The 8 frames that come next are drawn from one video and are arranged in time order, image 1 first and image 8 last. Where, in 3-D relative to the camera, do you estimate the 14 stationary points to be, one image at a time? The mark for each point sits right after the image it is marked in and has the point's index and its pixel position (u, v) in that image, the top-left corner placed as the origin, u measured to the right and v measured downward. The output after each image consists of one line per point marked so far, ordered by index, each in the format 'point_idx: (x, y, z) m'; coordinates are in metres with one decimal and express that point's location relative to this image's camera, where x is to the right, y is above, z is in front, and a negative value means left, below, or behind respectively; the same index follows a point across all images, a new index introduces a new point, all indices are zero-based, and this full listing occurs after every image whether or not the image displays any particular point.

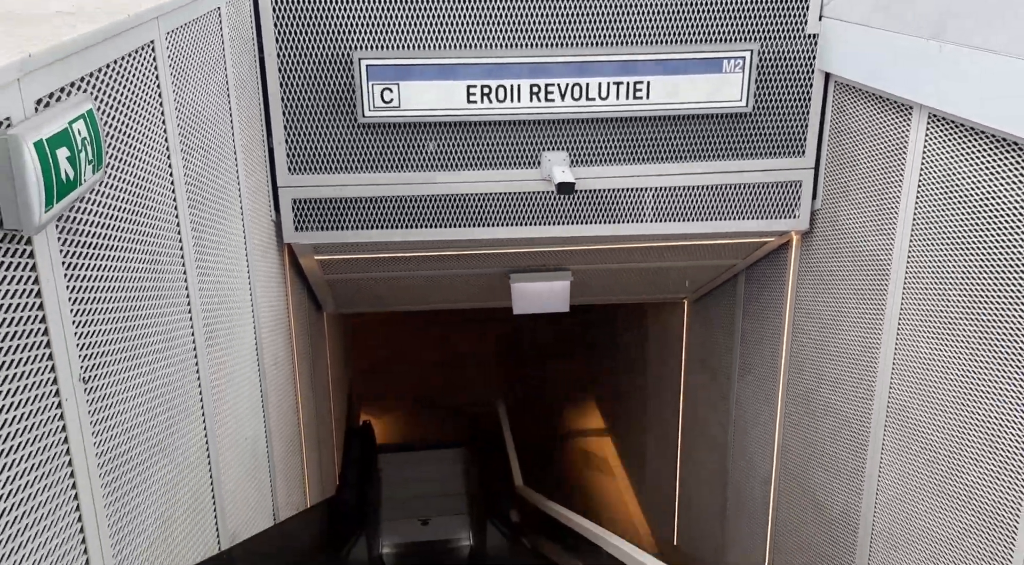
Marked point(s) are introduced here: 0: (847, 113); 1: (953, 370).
0: (+1.3, +0.7, +3.7) m
1: (+1.5, -0.3, +3.1) m
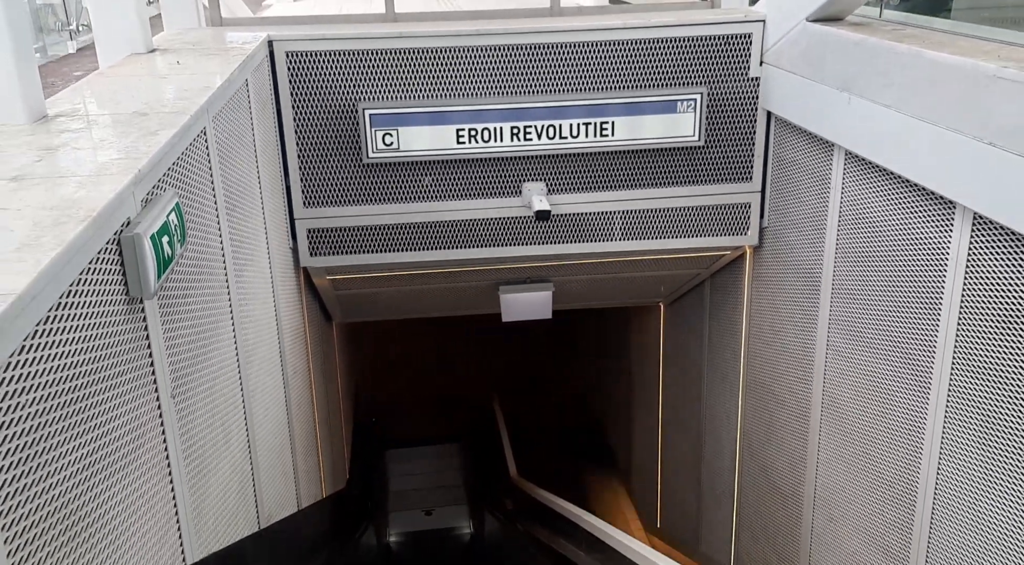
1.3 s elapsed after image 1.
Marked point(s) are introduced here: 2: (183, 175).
0: (+1.3, +0.6, +4.3) m
1: (+1.4, -0.3, +3.7) m
2: (-0.8, +0.3, +2.3) m
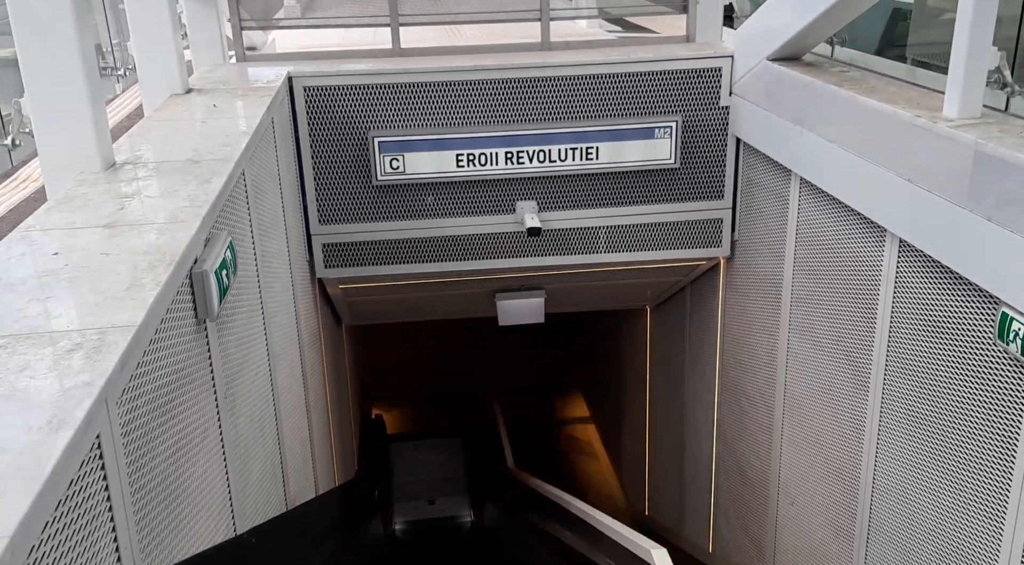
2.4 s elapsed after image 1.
0: (+1.2, +0.6, +4.8) m
1: (+1.4, -0.4, +4.1) m
2: (-0.9, +0.2, +2.8) m
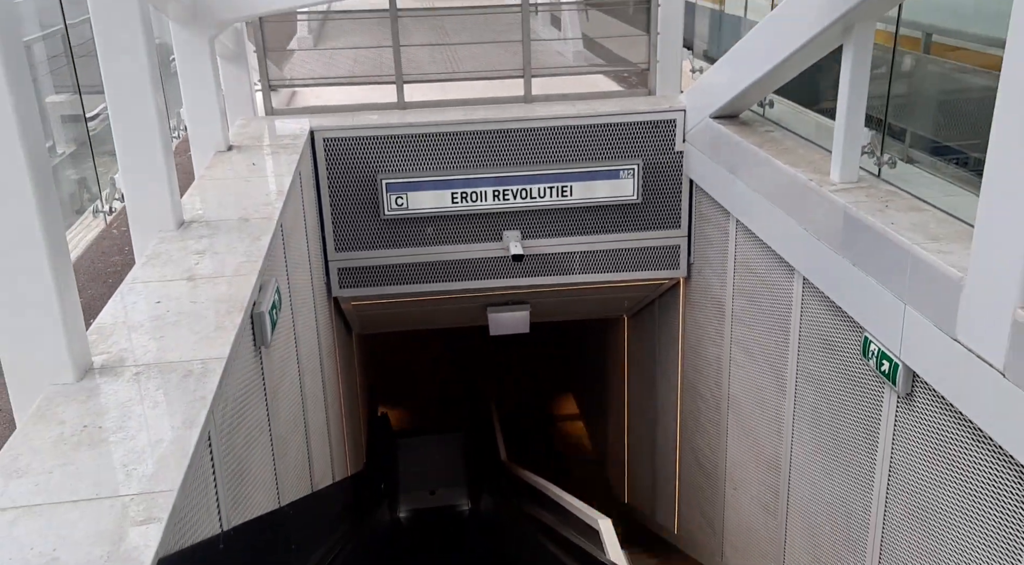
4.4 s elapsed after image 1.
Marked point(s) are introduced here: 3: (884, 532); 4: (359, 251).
0: (+1.1, +0.5, +5.6) m
1: (+1.3, -0.5, +5.0) m
2: (-0.9, +0.1, +3.7) m
3: (+1.5, -1.0, +3.7) m
4: (-0.9, +0.2, +5.7) m
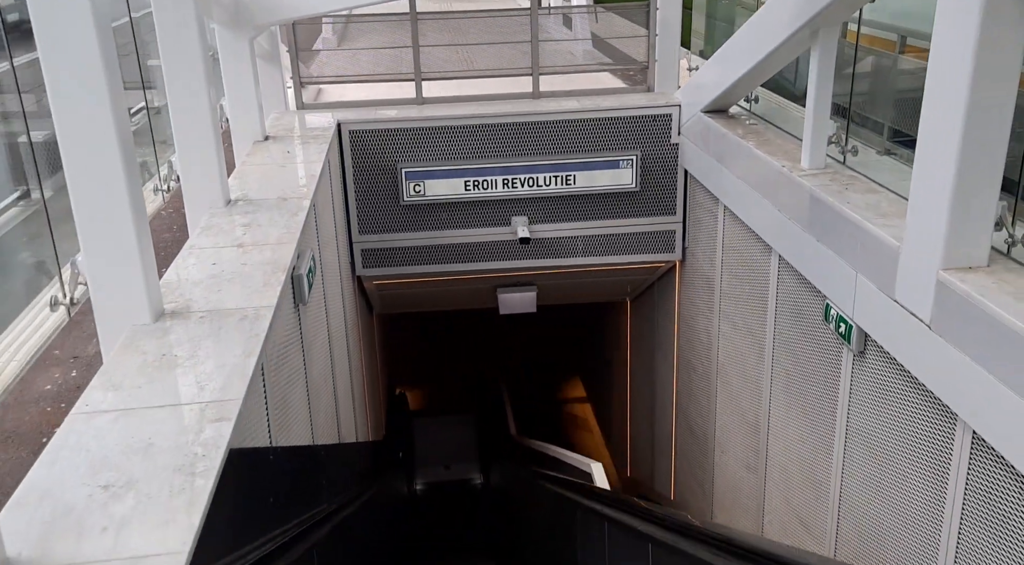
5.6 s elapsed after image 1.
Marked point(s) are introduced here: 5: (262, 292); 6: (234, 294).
0: (+1.2, +0.6, +6.1) m
1: (+1.3, -0.4, +5.5) m
2: (-0.9, +0.2, +4.2) m
3: (+1.5, -0.9, +4.2) m
4: (-0.9, +0.3, +6.3) m
5: (-0.9, 0.0, +3.3) m
6: (-1.0, 0.0, +3.3) m
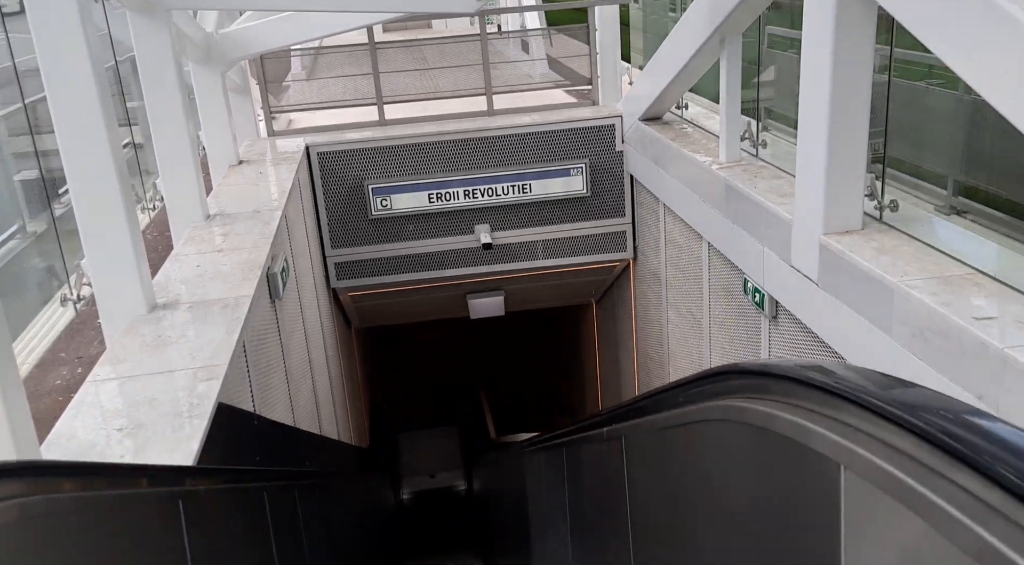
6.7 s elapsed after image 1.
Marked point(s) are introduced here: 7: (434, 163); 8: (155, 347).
0: (+0.9, +0.6, +6.6) m
1: (+1.1, -0.3, +6.0) m
2: (-1.2, +0.2, +4.7) m
3: (+1.3, -0.8, +4.7) m
4: (-1.2, +0.3, +6.8) m
5: (-1.1, 0.0, +3.8) m
6: (-1.2, 0.0, +3.8) m
7: (-0.6, +0.9, +6.7) m
8: (-1.3, -0.2, +3.3) m
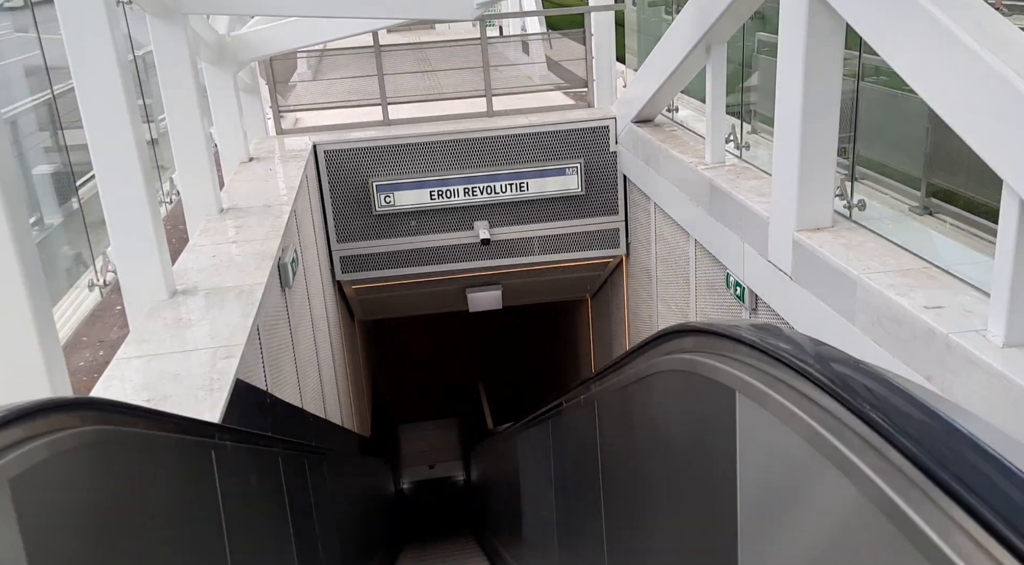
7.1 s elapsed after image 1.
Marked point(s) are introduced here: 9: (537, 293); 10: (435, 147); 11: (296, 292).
0: (+0.9, +0.7, +6.9) m
1: (+1.1, -0.3, +6.3) m
2: (-1.2, +0.3, +5.0) m
3: (+1.3, -0.7, +4.9) m
4: (-1.2, +0.3, +7.0) m
5: (-1.1, 0.0, +4.1) m
6: (-1.2, 0.0, +4.1) m
7: (-0.6, +0.9, +6.9) m
8: (-1.3, -0.2, +3.5) m
9: (+0.2, -0.1, +8.6) m
10: (-0.6, +1.0, +6.9) m
11: (-1.1, 0.0, +4.8) m
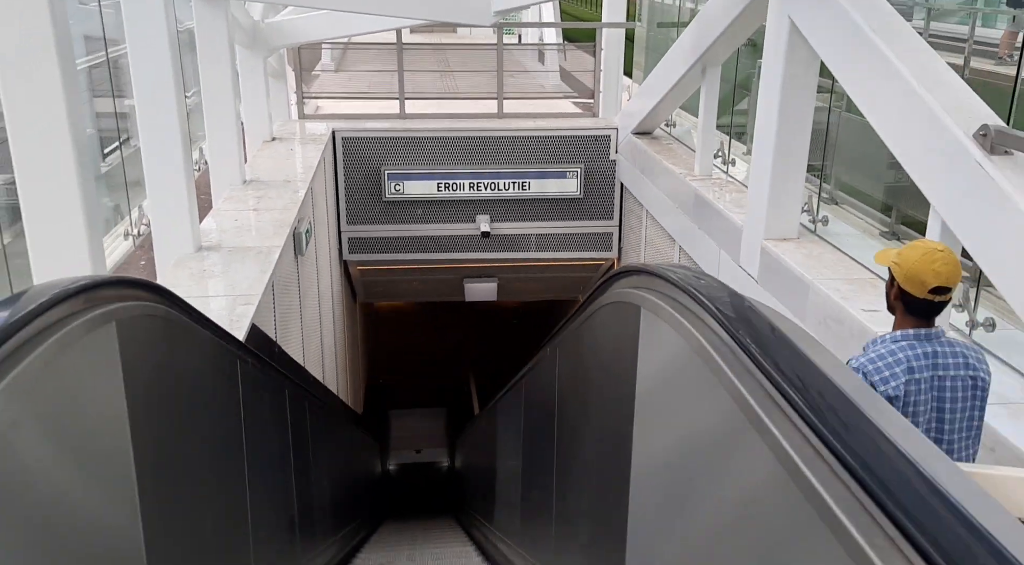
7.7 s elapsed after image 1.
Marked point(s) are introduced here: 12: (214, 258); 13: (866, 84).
0: (+0.9, +0.7, +7.3) m
1: (+1.0, -0.3, +6.7) m
2: (-1.2, +0.4, +5.4) m
3: (+1.2, -0.8, +5.3) m
4: (-1.2, +0.5, +7.5) m
5: (-1.2, +0.2, +4.5) m
6: (-1.3, +0.2, +4.5) m
7: (-0.5, +1.0, +7.4) m
8: (-1.3, 0.0, +3.9) m
9: (+0.2, -0.1, +9.0) m
10: (-0.5, +1.1, +7.3) m
11: (-1.2, +0.1, +5.2) m
12: (-1.4, +0.1, +4.2) m
13: (+1.3, +0.7, +3.3) m
